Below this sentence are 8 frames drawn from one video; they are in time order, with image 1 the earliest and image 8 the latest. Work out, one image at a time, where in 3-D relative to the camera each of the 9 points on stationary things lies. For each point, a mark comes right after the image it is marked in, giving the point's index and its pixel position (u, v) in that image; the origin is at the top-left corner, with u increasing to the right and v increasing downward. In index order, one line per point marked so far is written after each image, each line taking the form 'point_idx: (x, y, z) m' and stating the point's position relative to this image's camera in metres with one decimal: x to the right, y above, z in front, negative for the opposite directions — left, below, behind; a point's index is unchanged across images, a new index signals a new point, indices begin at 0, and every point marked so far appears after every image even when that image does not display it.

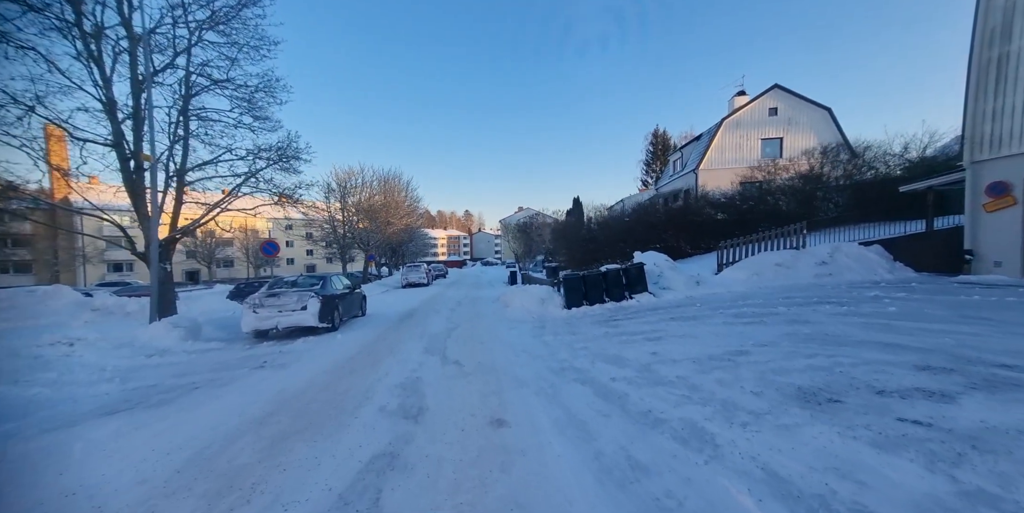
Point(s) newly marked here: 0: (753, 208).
0: (+11.1, +2.2, +15.7) m
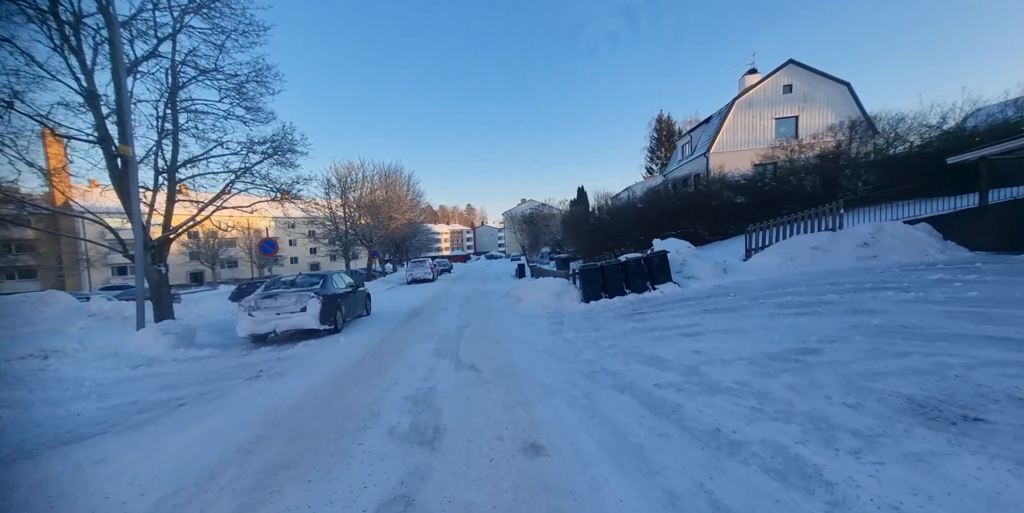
0: (+11.4, +2.9, +14.8) m
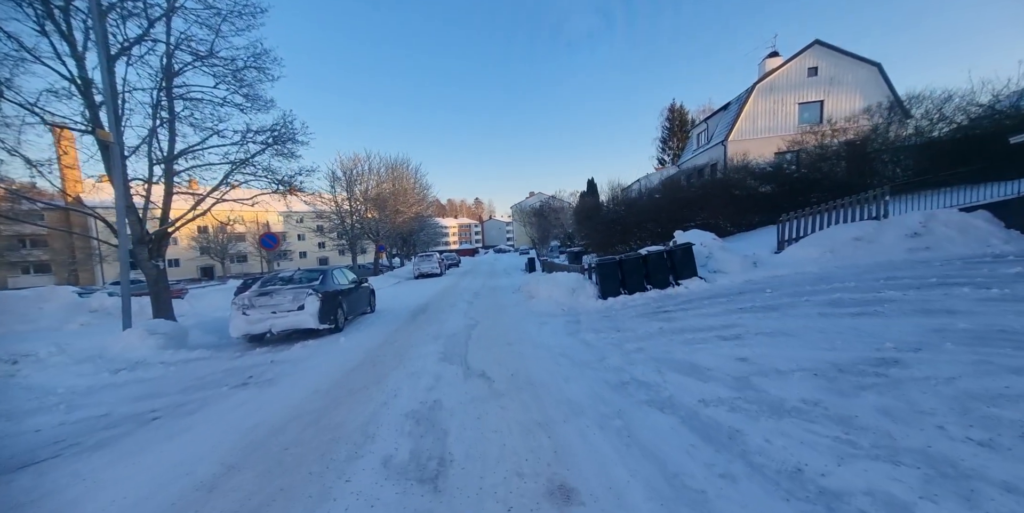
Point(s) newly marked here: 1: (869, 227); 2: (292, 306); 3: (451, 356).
0: (+11.8, +3.2, +13.8) m
1: (+8.9, +0.7, +8.5) m
2: (-4.6, -1.1, +7.2) m
3: (-1.0, -1.7, +5.7) m
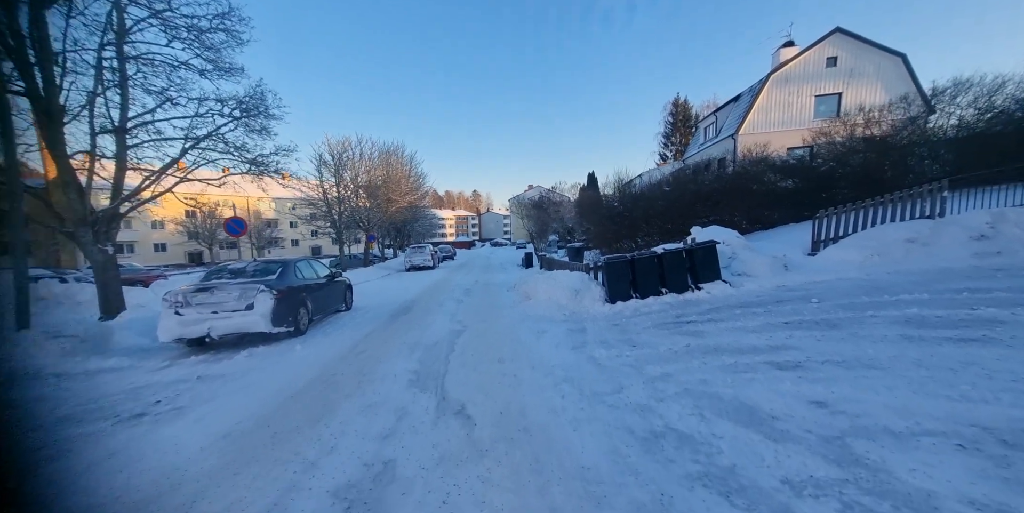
0: (+11.7, +3.1, +12.6) m
1: (+8.8, +0.6, +7.3) m
2: (-4.7, -0.9, +6.0) m
3: (-1.1, -1.6, +4.5) m
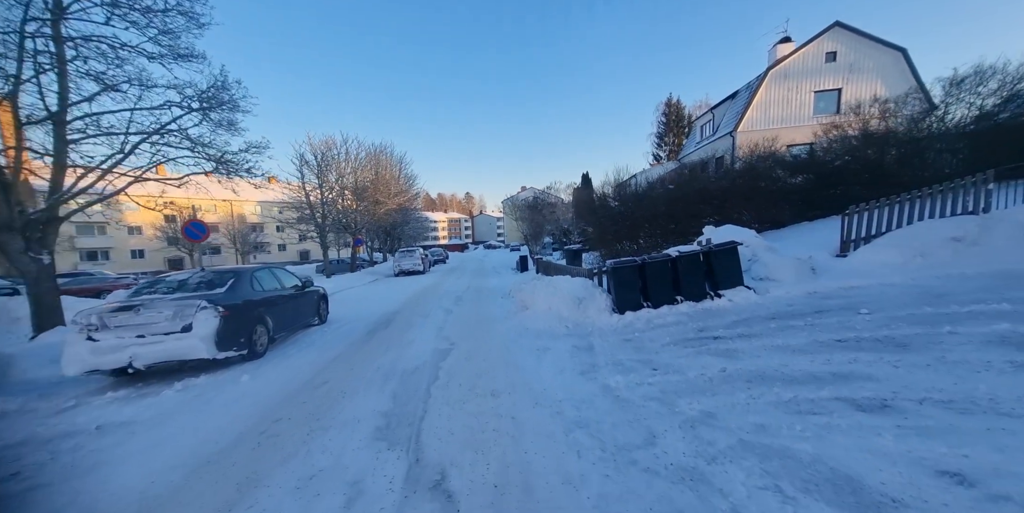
0: (+11.5, +3.1, +11.8) m
1: (+8.7, +0.6, +6.5) m
2: (-4.8, -1.0, +4.9) m
3: (-1.2, -1.7, +3.5) m
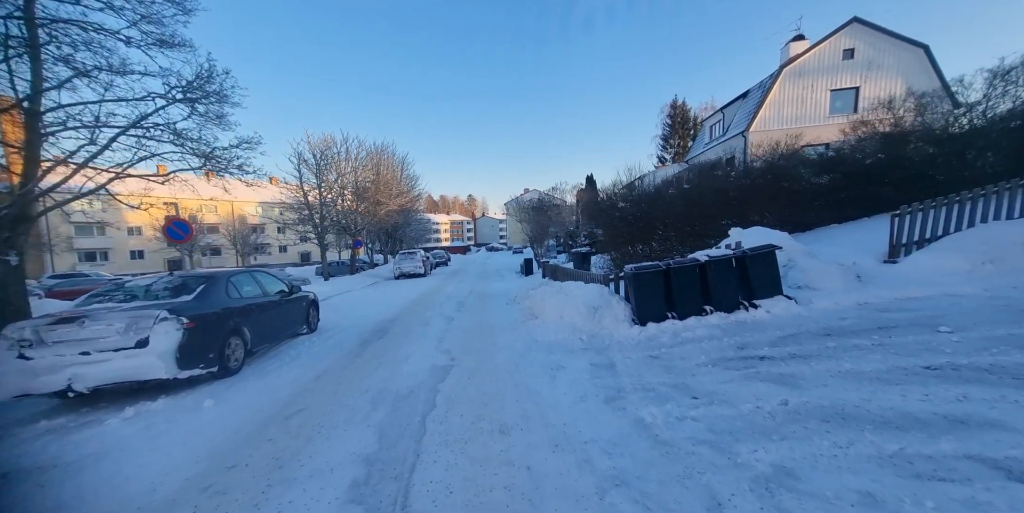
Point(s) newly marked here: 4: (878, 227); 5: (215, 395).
0: (+11.7, +2.9, +11.0) m
1: (+8.8, +0.5, +5.7) m
2: (-4.7, -1.0, +4.1) m
3: (-1.0, -1.7, +2.7) m
4: (+8.8, +0.7, +8.2) m
5: (-3.9, -1.8, +4.5) m
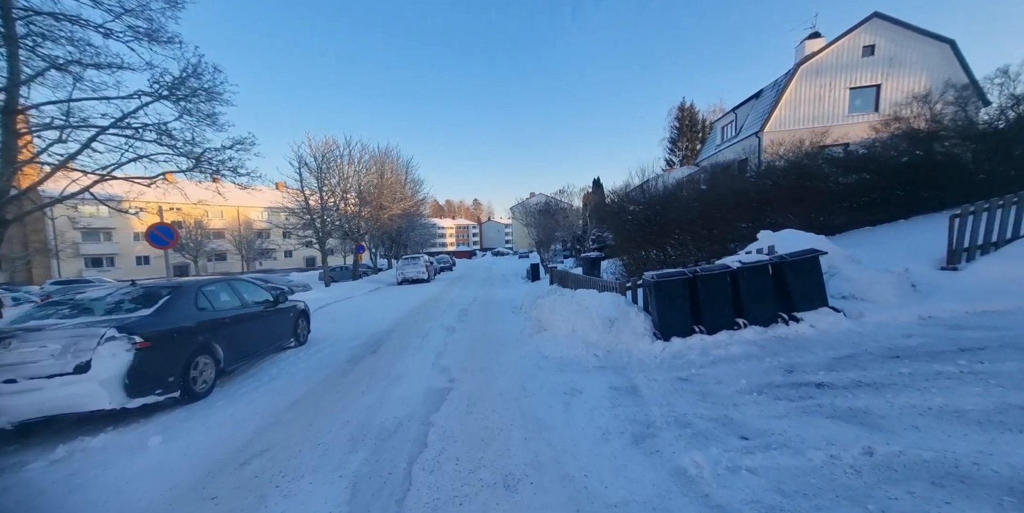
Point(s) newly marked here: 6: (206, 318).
0: (+11.9, +2.8, +10.2) m
1: (+8.9, +0.4, +4.8) m
2: (-4.6, -1.1, +3.5) m
3: (-1.0, -1.8, +2.0) m
4: (+8.9, +0.6, +7.4) m
5: (-3.8, -1.9, +3.8) m
6: (-4.4, -0.9, +4.9) m
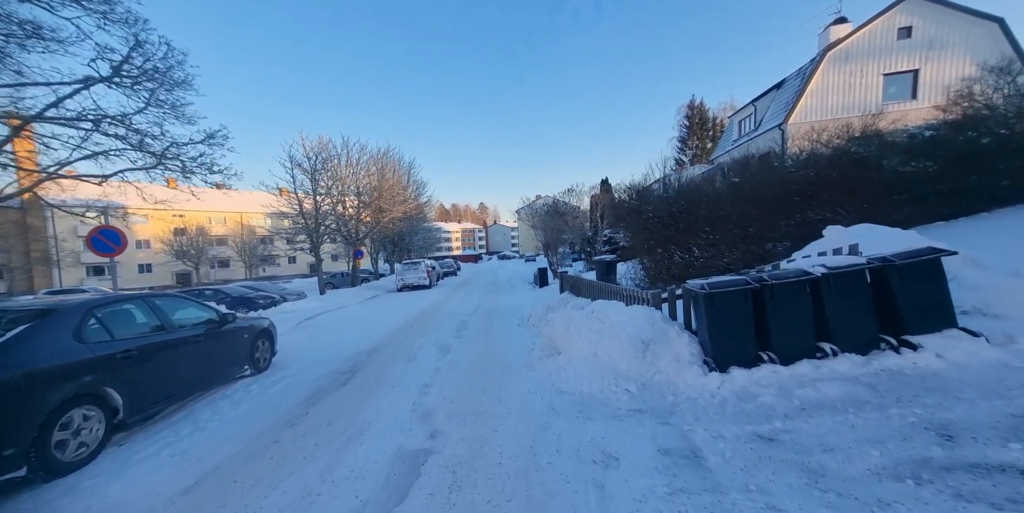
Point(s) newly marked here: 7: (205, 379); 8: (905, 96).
0: (+12.0, +2.8, +8.6) m
1: (+9.0, +0.4, +3.3) m
2: (-4.6, -1.2, +2.1) m
3: (-1.0, -1.8, +0.6) m
4: (+9.0, +0.6, +5.8) m
5: (-3.7, -2.0, +2.5) m
6: (-4.3, -1.0, +3.6) m
7: (-4.4, -1.7, +5.0) m
8: (+21.3, +8.7, +18.4) m
